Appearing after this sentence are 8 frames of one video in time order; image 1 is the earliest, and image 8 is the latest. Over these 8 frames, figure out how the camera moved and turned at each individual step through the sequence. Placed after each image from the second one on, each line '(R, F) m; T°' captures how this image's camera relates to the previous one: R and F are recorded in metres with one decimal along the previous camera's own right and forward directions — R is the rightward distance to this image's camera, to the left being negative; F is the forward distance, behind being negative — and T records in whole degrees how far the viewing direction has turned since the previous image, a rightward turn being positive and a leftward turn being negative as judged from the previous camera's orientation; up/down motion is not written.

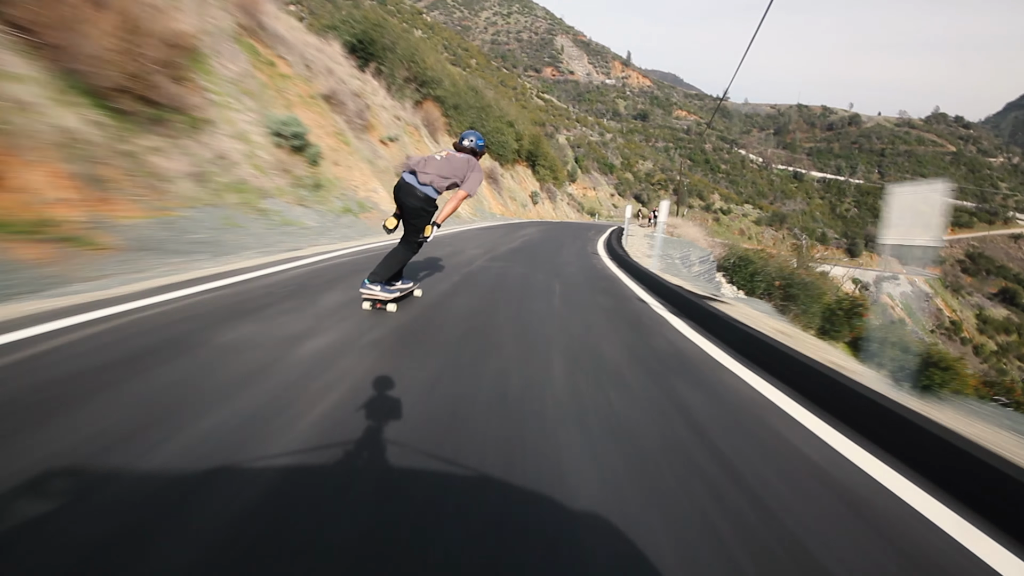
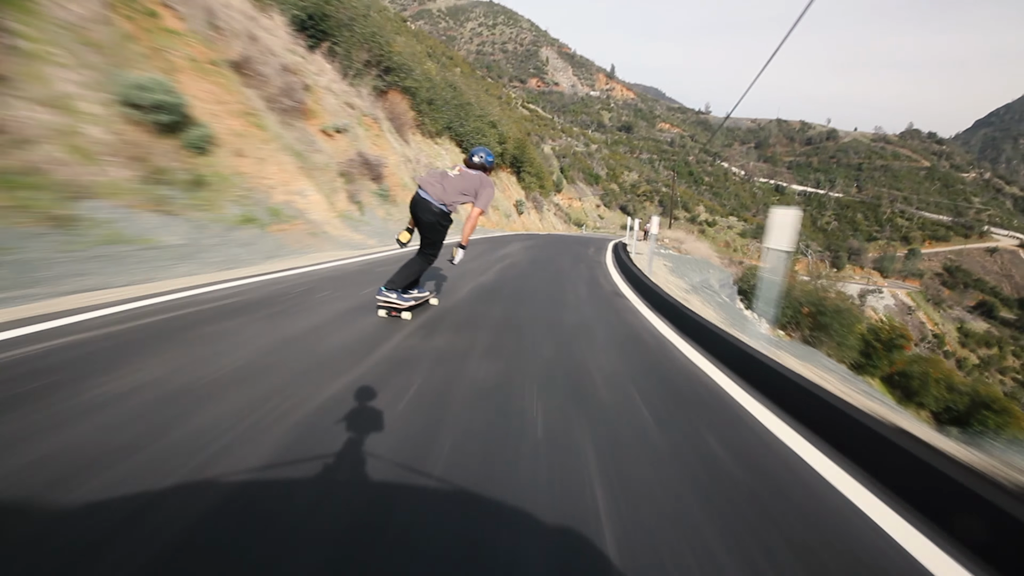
(-0.1, +0.1) m; +2°
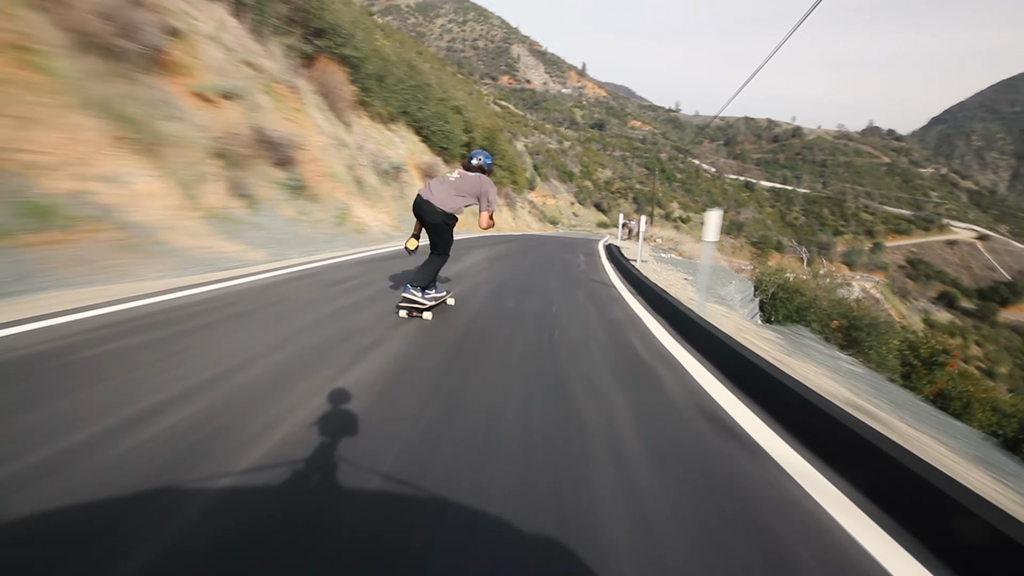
(-0.1, +0.1) m; +3°
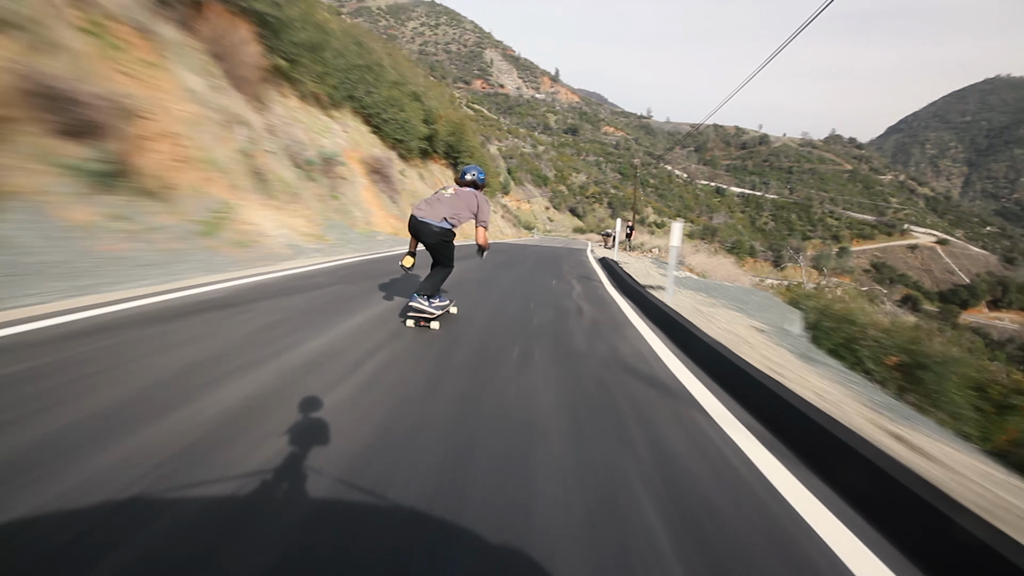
(-0.1, +0.1) m; +3°
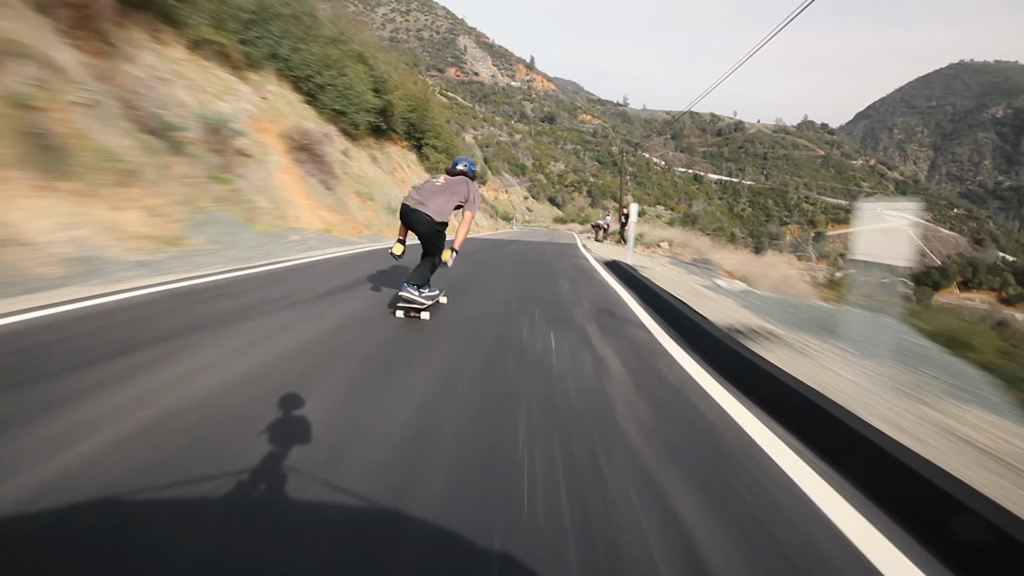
(-0.1, +0.1) m; +2°
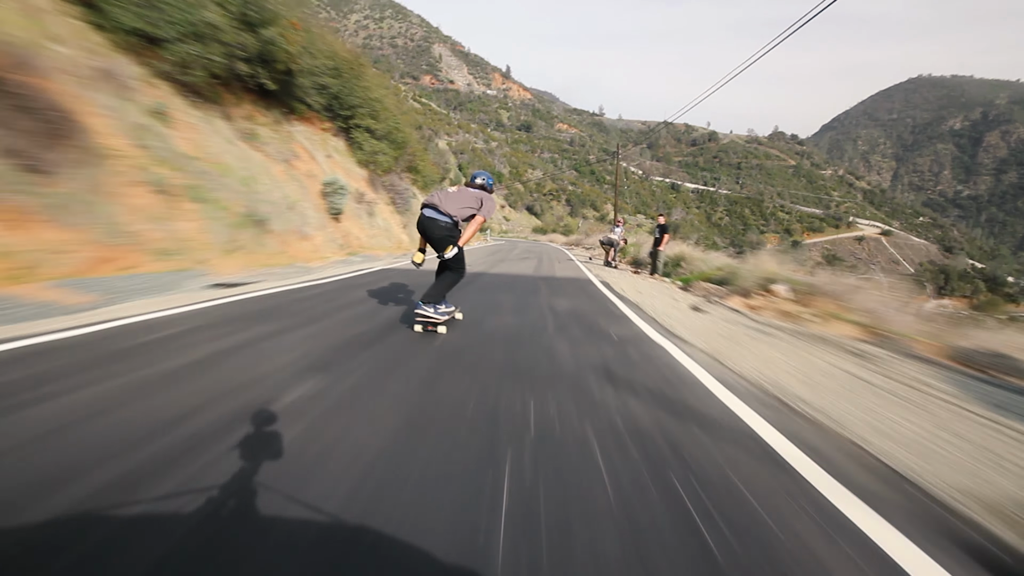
(-0.2, +0.3) m; +3°
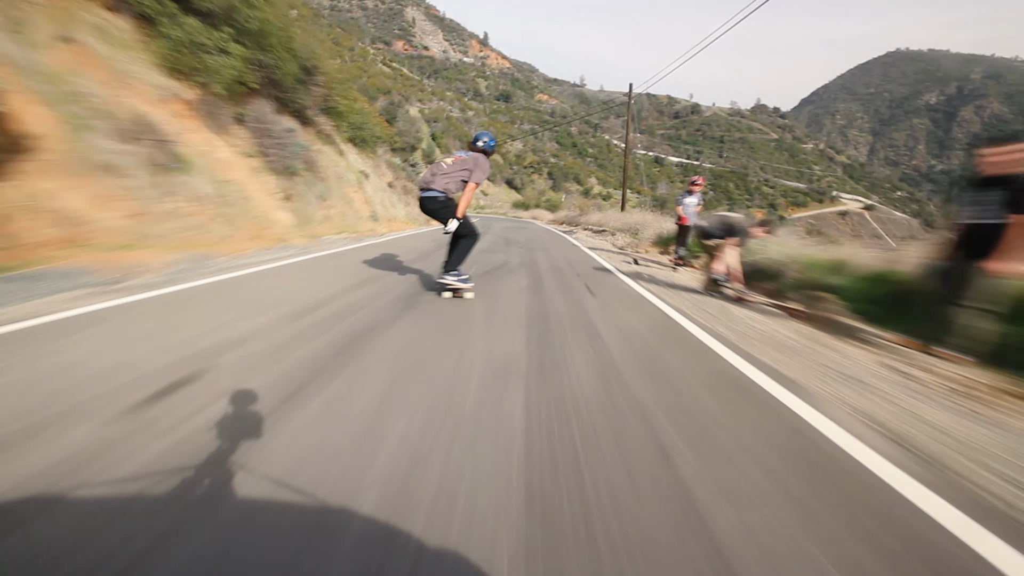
(-0.2, +0.4) m; +3°
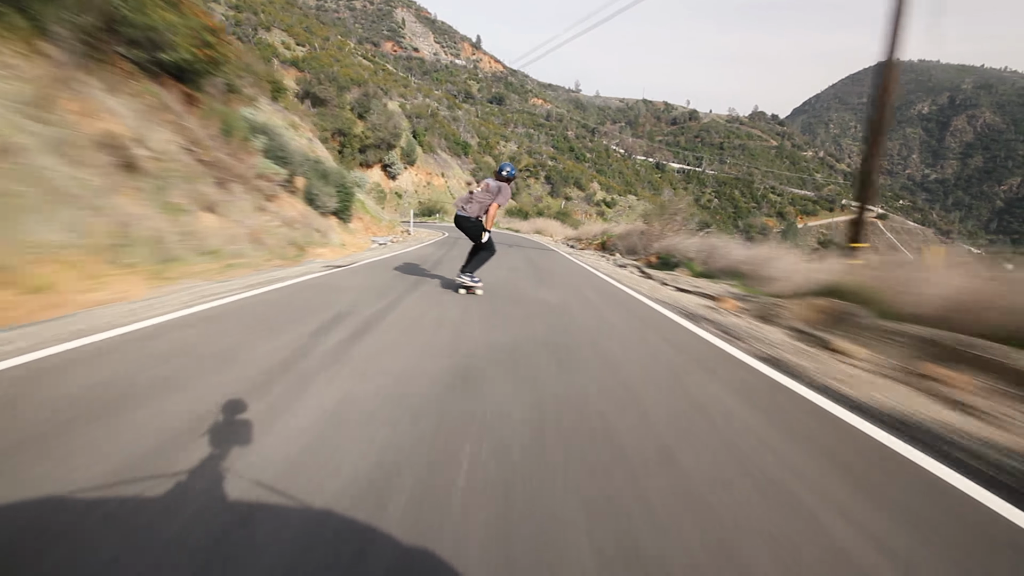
(-0.4, +0.7) m; +2°
